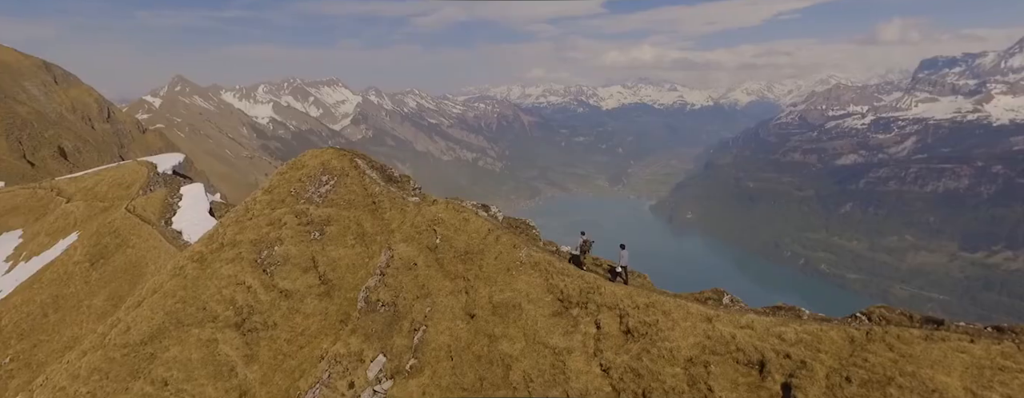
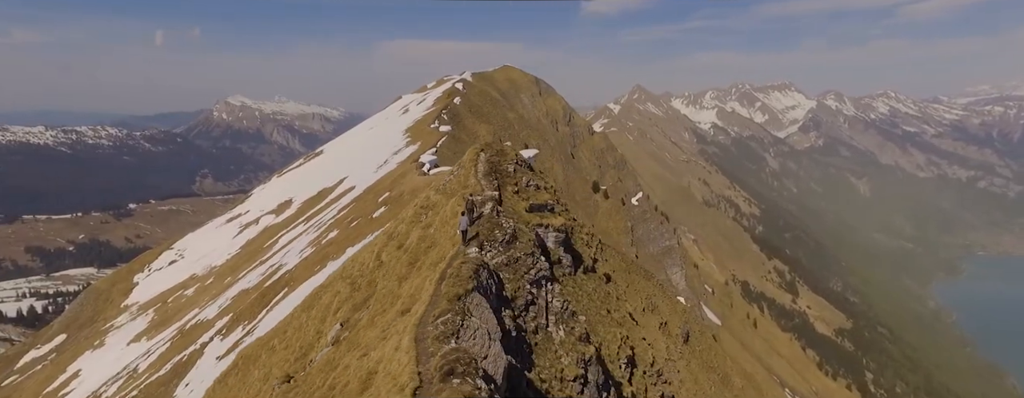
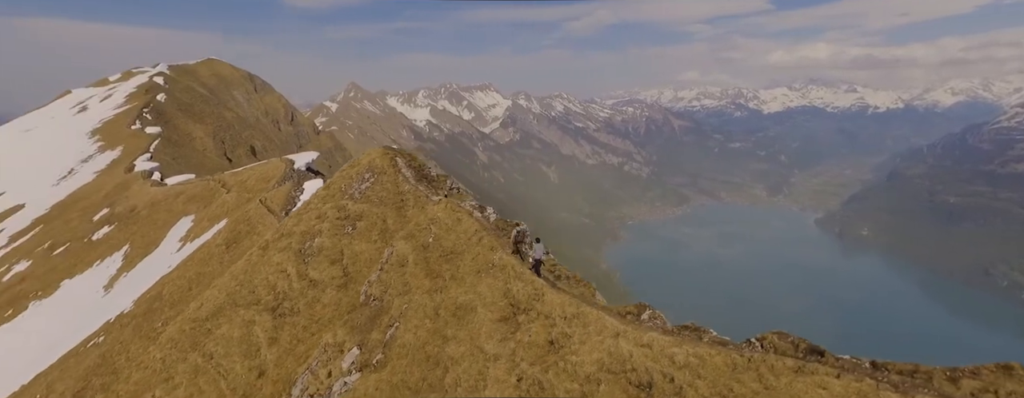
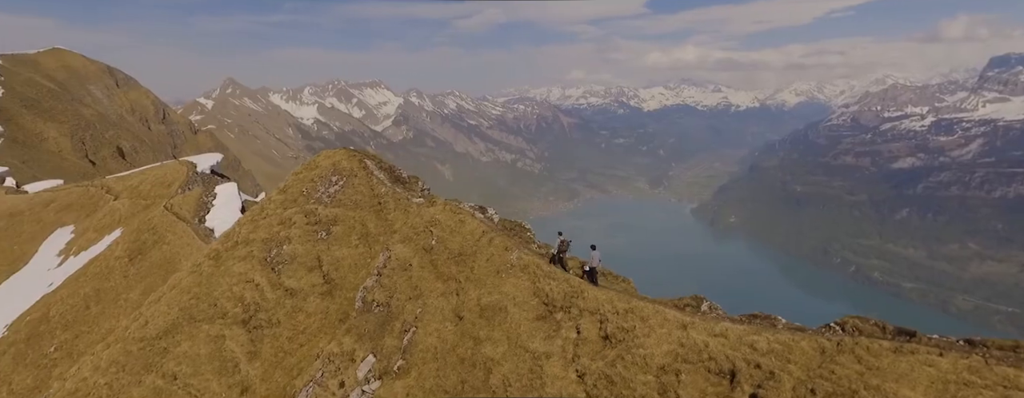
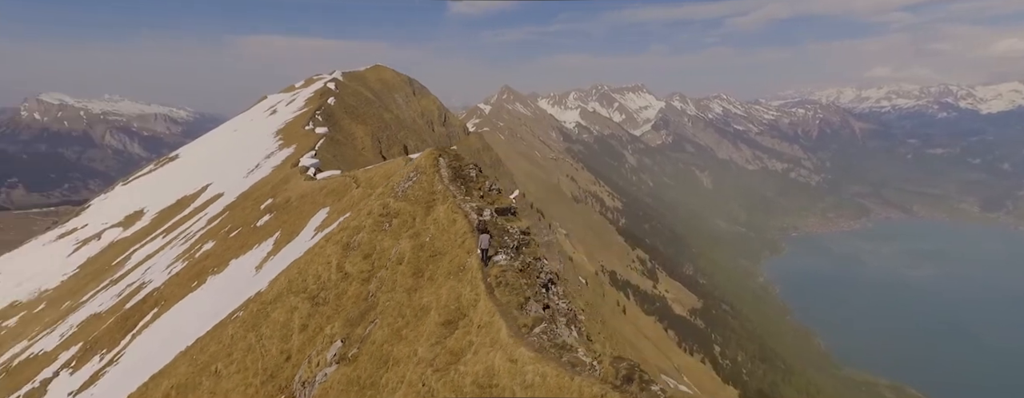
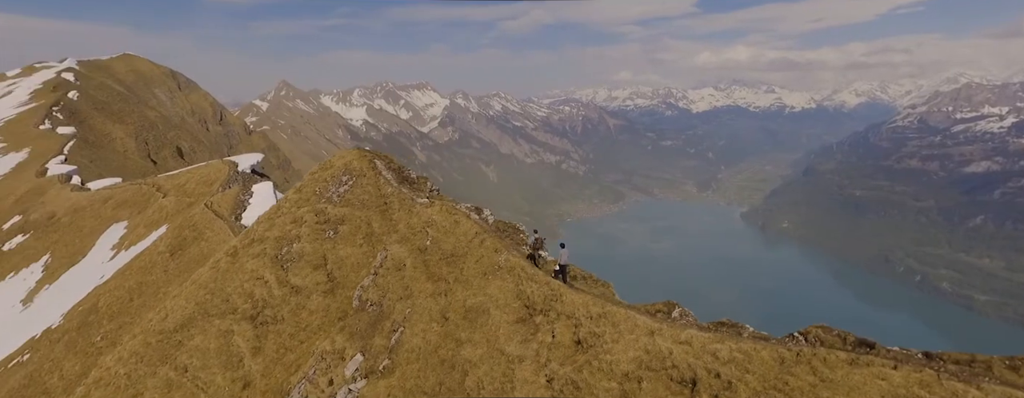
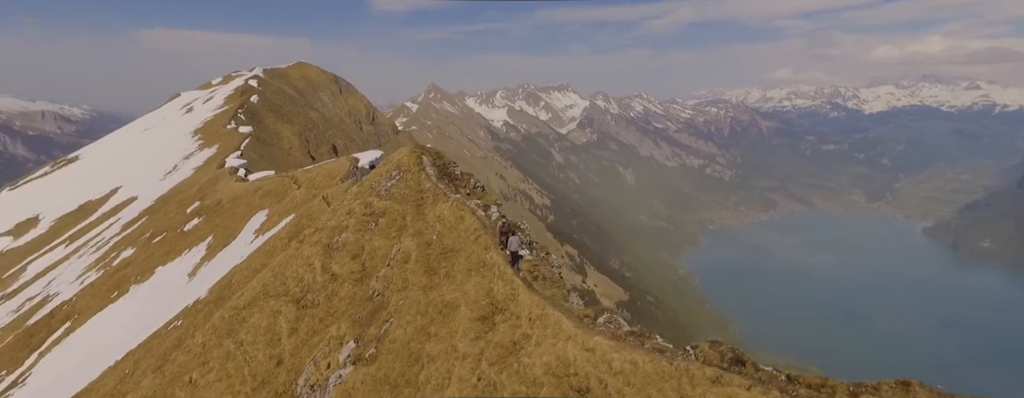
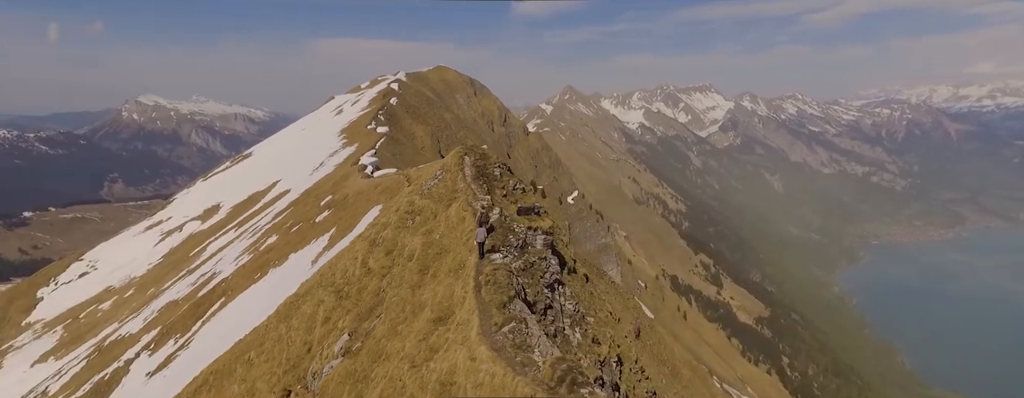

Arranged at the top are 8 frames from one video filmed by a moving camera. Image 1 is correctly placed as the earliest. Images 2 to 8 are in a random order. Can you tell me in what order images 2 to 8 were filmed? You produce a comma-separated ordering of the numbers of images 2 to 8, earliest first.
4, 6, 3, 7, 5, 8, 2
